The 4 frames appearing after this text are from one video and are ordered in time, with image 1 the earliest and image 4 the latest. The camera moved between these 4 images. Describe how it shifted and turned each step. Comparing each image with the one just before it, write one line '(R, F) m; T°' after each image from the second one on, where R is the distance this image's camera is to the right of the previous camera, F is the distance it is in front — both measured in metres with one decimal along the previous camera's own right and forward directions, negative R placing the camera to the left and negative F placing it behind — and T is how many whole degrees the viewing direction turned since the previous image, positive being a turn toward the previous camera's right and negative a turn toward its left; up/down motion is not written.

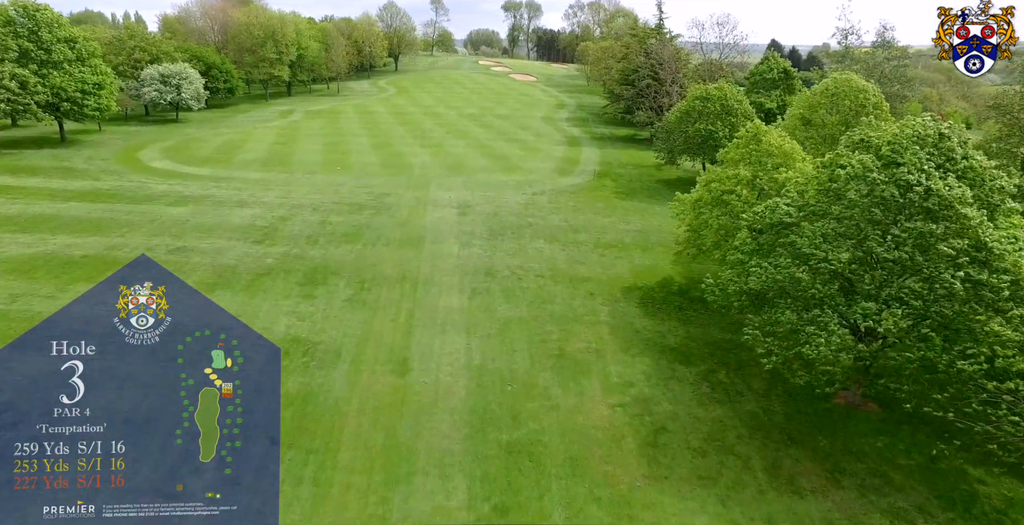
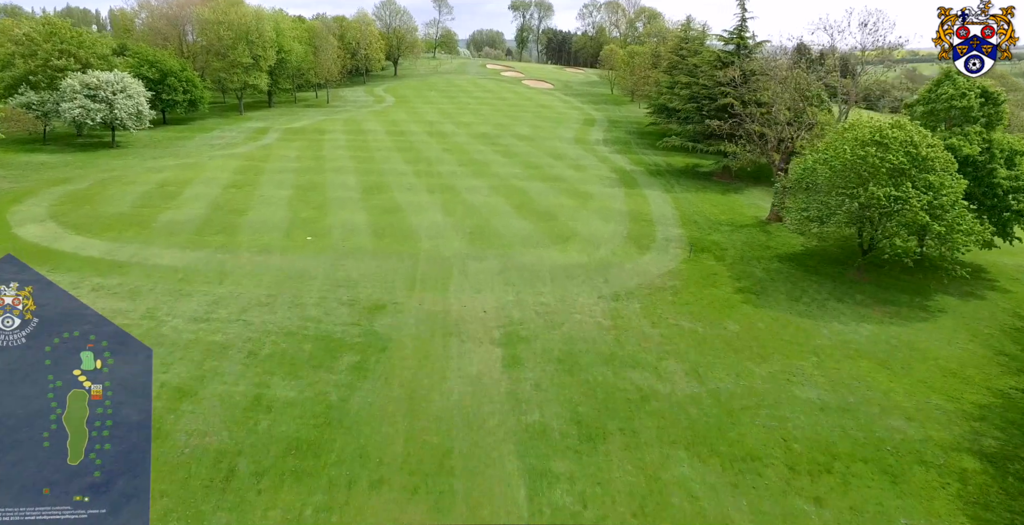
(-2.5, +12.6) m; 0°
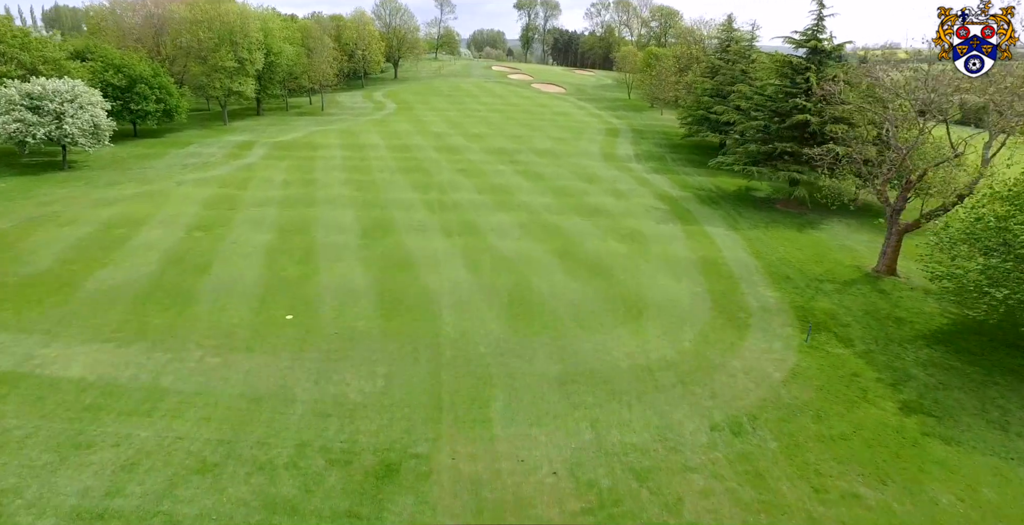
(-1.8, +7.0) m; 0°
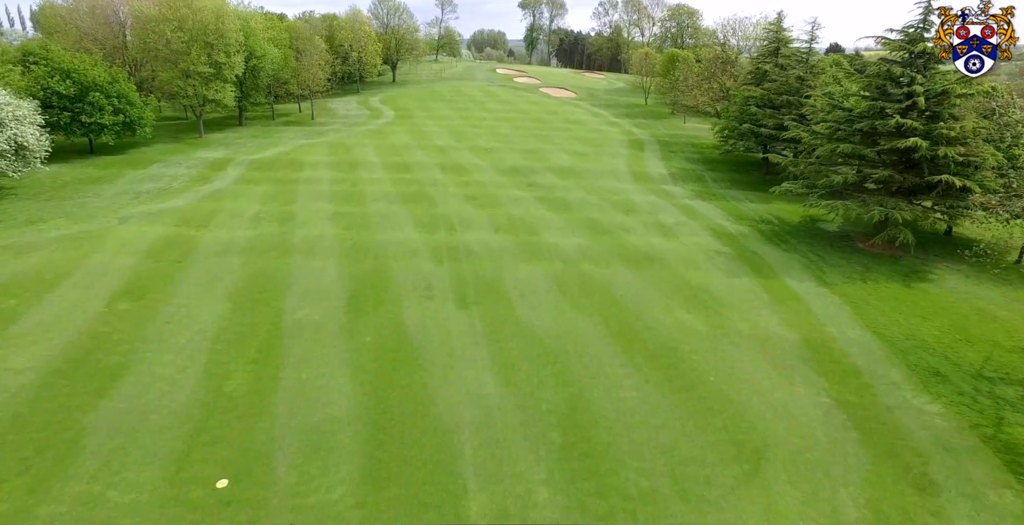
(-1.3, +7.1) m; 0°
